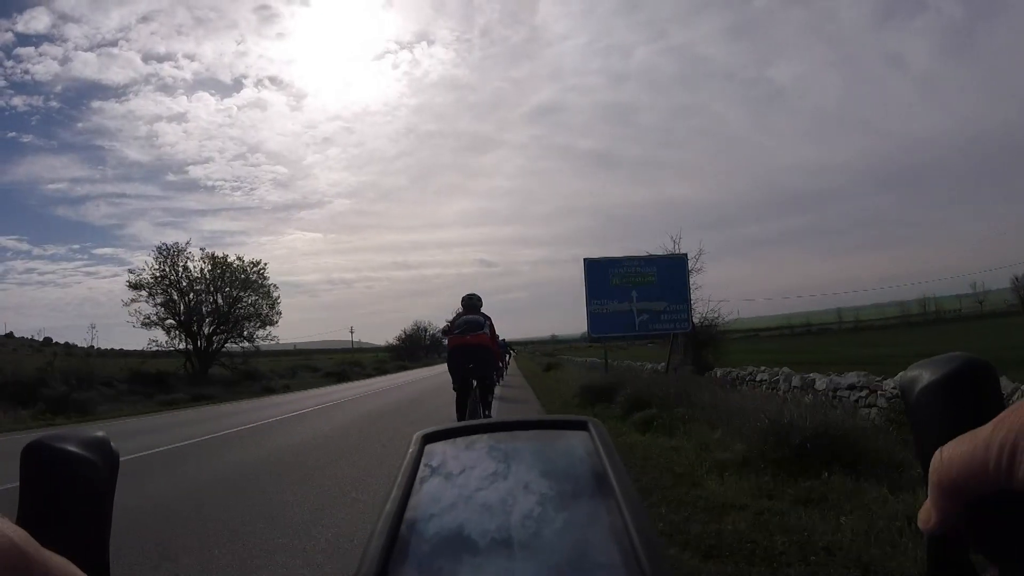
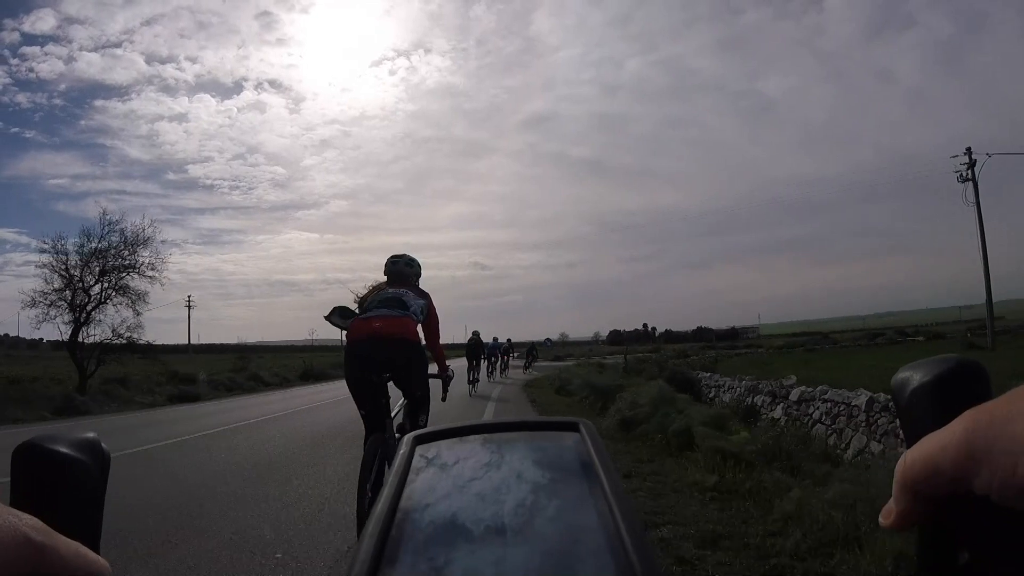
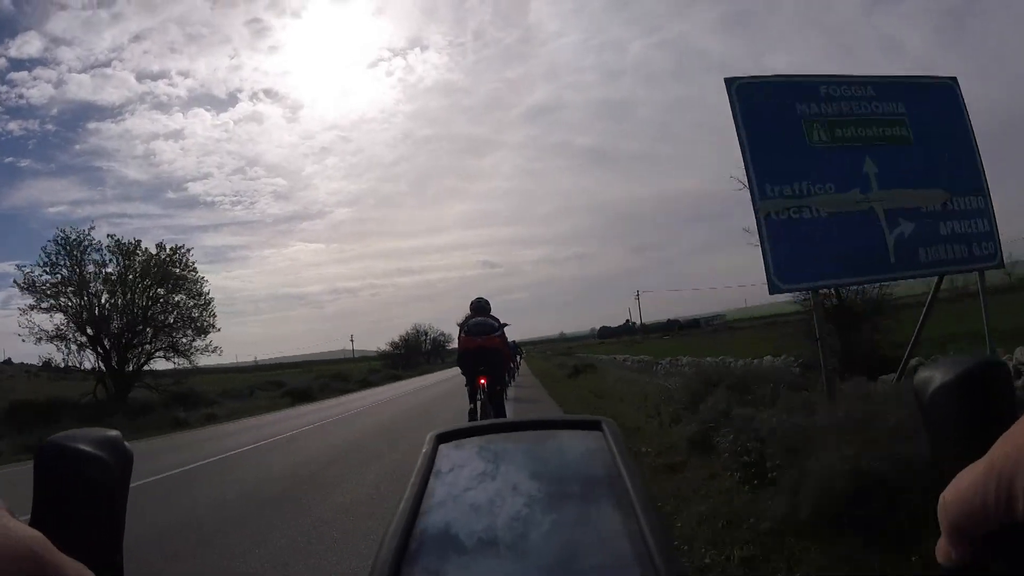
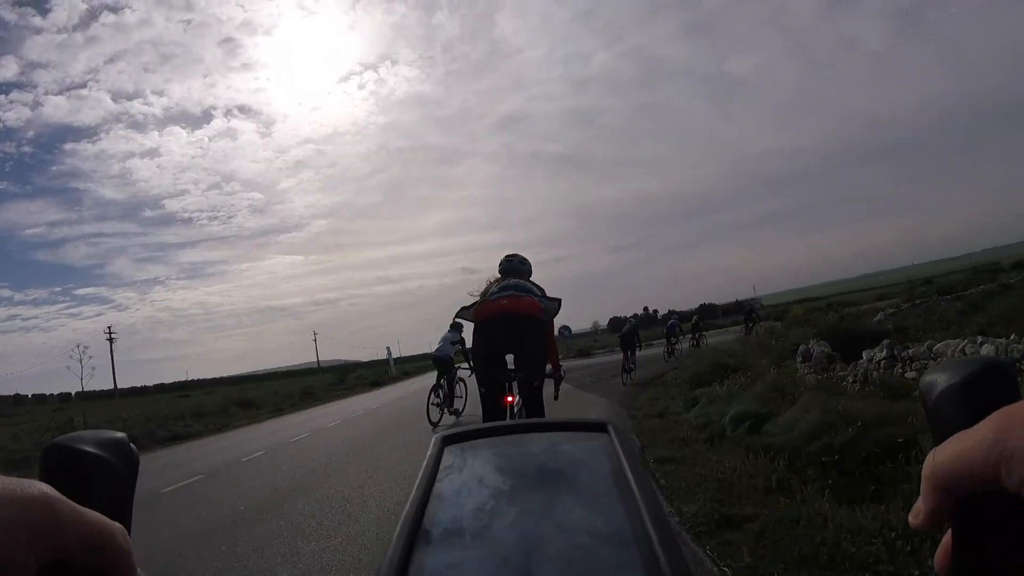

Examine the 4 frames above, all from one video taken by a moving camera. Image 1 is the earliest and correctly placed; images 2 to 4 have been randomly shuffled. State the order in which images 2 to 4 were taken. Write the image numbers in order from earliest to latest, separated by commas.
3, 2, 4
